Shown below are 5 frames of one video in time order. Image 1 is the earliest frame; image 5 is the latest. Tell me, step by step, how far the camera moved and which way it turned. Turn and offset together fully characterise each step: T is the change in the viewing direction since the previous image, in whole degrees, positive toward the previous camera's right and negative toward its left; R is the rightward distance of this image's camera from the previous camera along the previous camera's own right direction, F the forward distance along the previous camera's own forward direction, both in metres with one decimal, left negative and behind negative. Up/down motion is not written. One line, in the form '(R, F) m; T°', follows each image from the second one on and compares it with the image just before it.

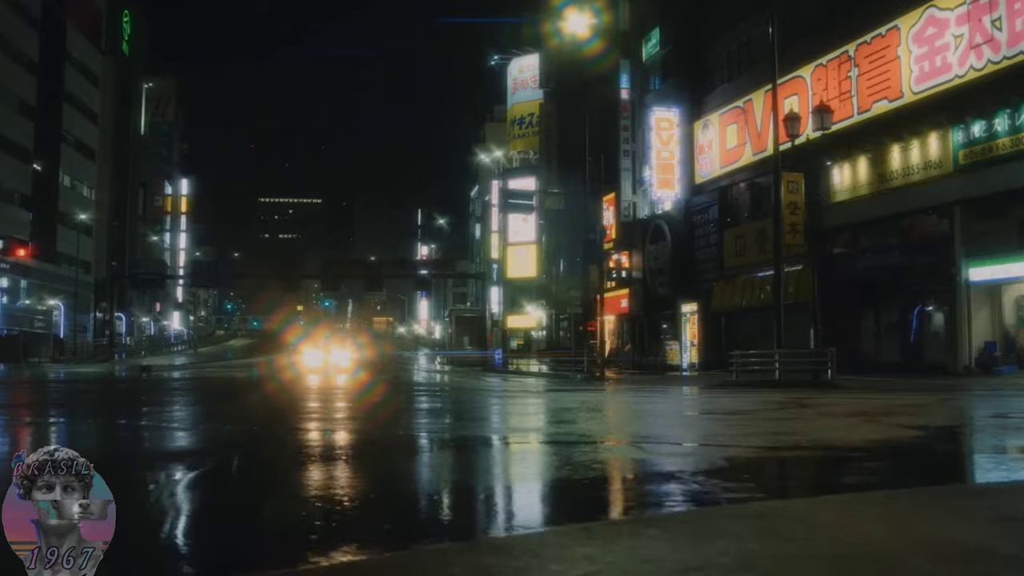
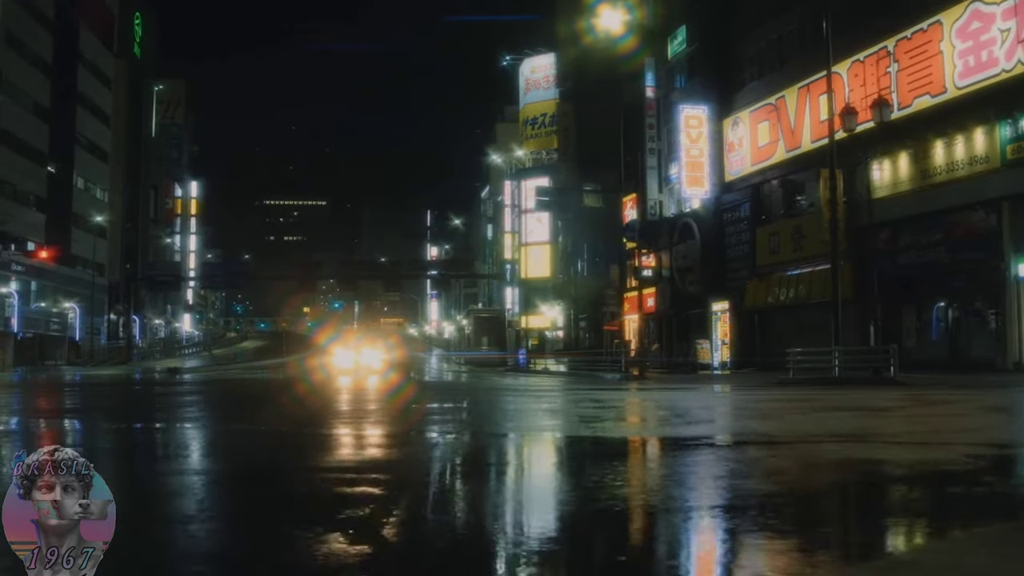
(-1.5, +0.3) m; 0°
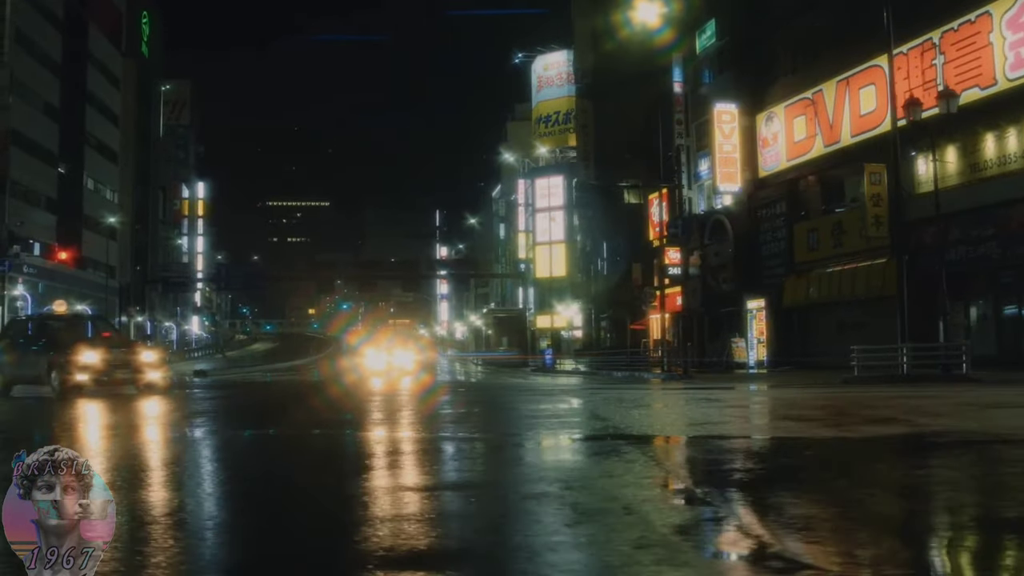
(-1.7, +0.6) m; 0°
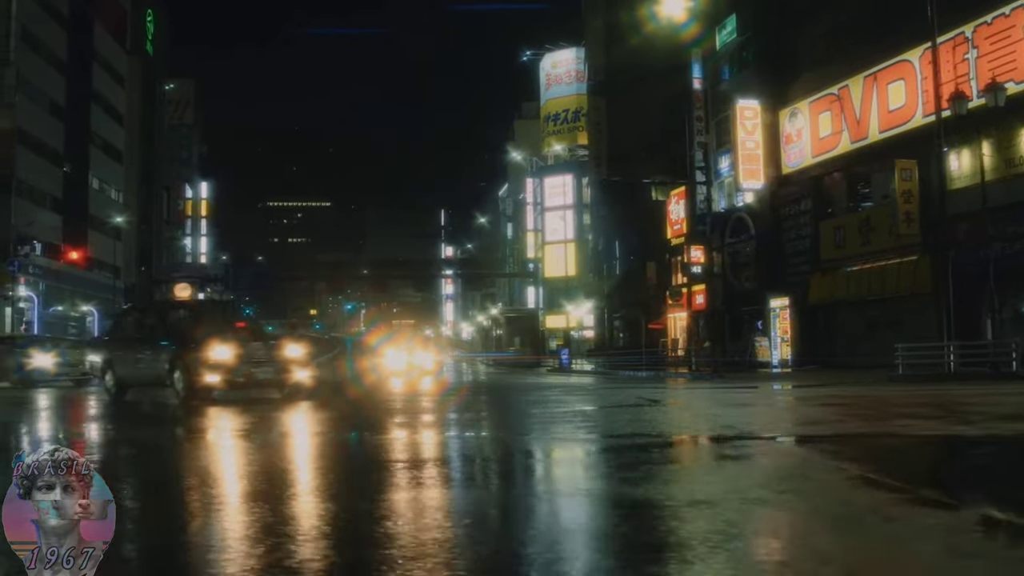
(-1.1, +0.5) m; 0°
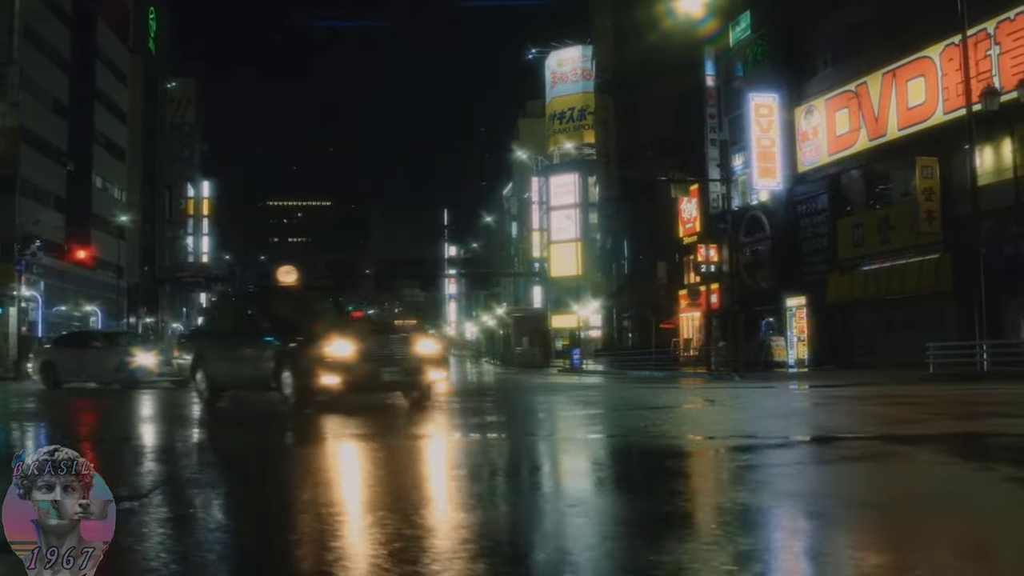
(-0.8, +0.4) m; 0°
